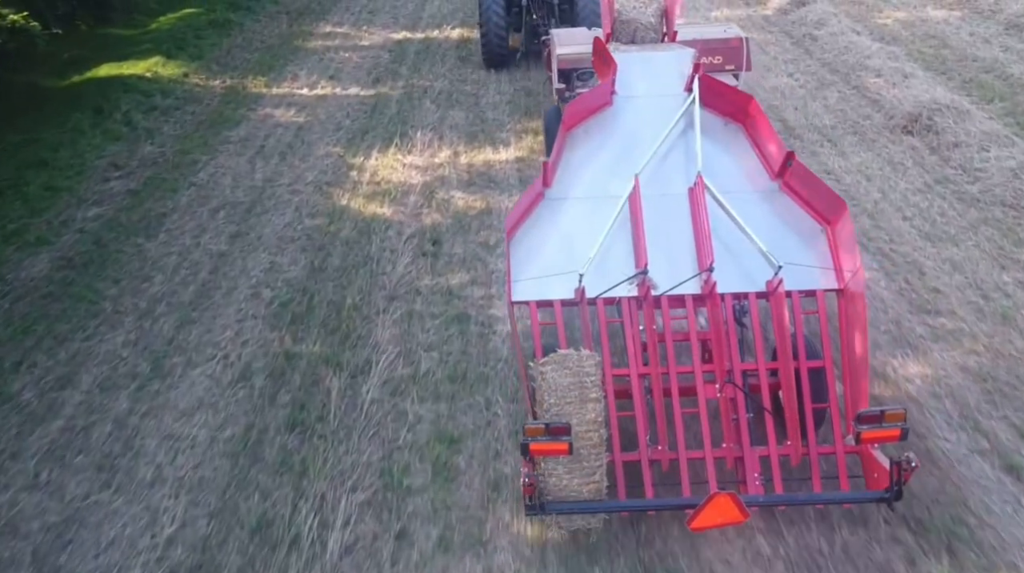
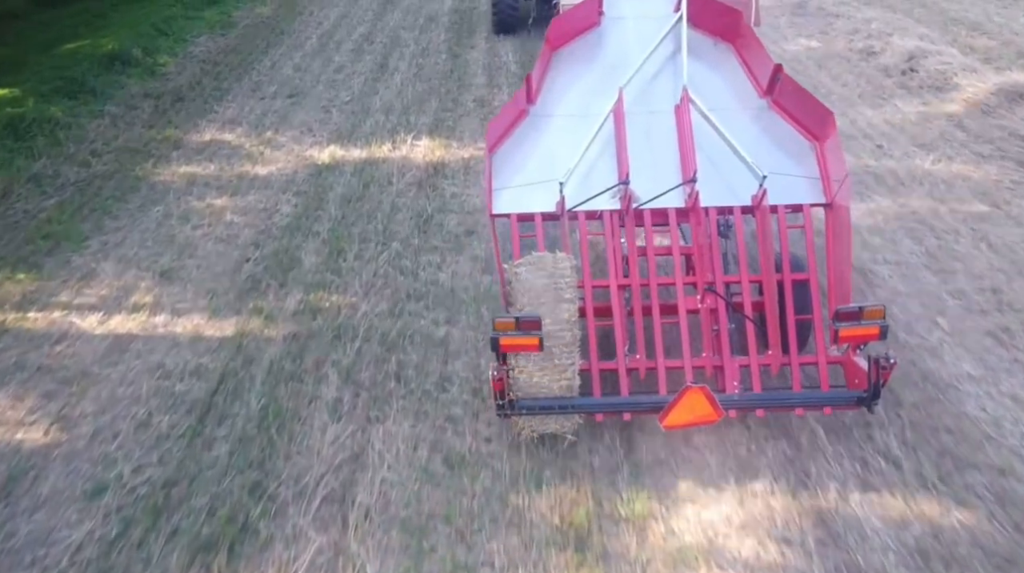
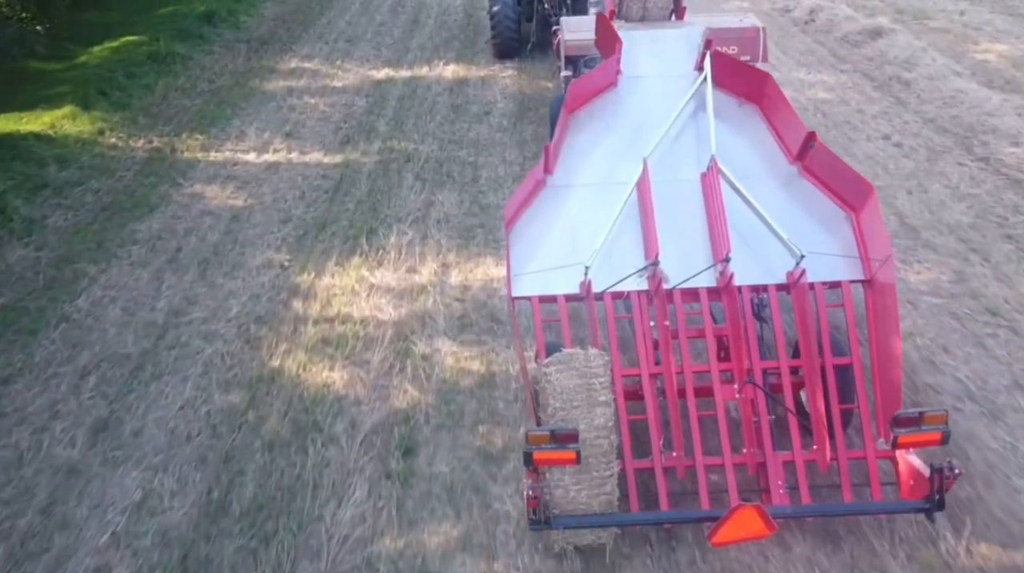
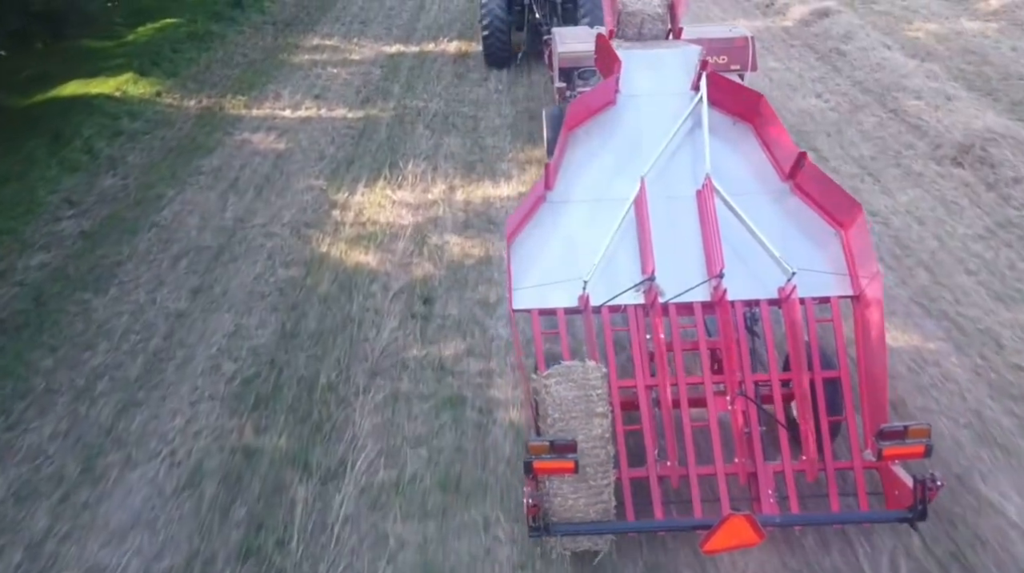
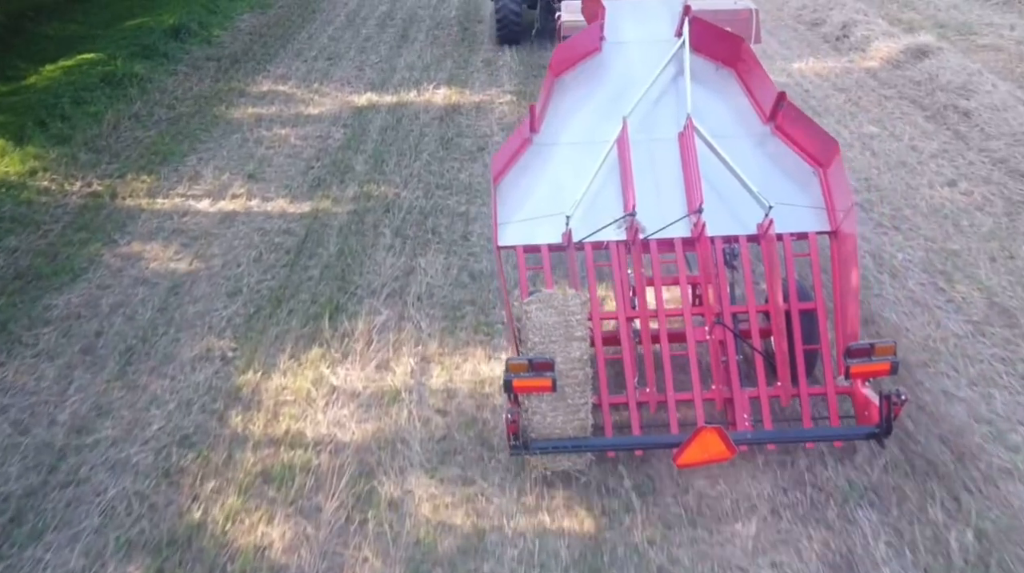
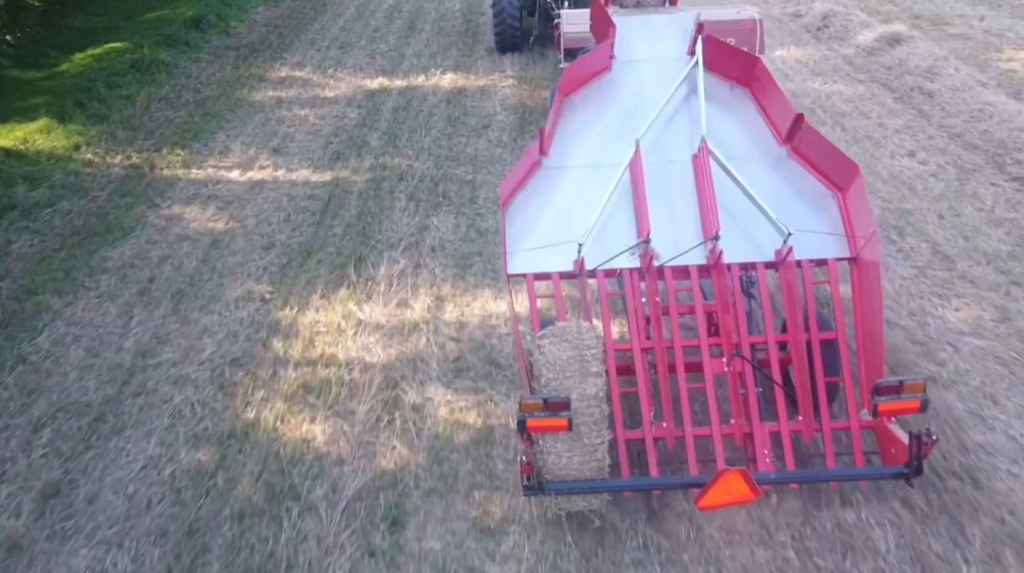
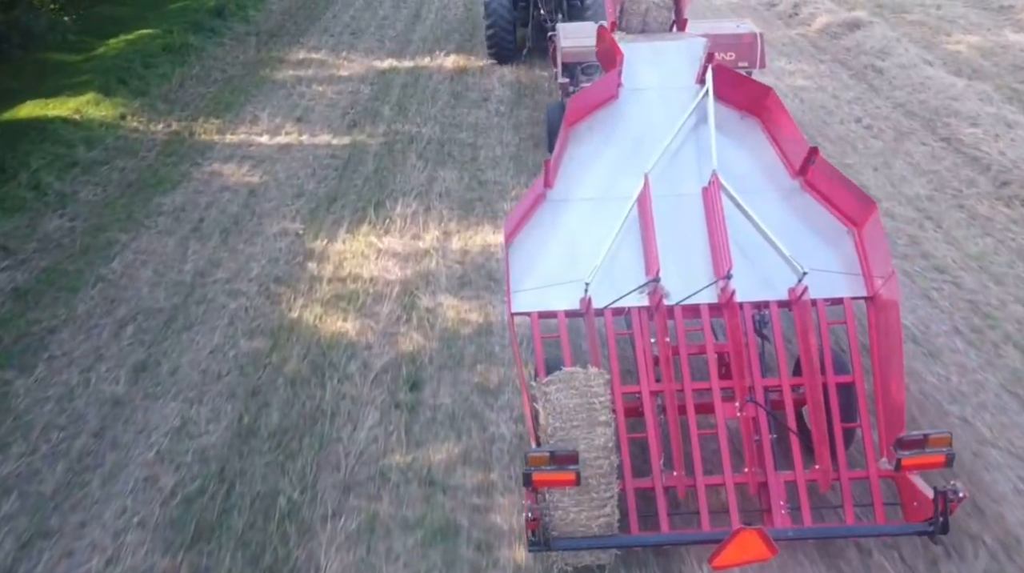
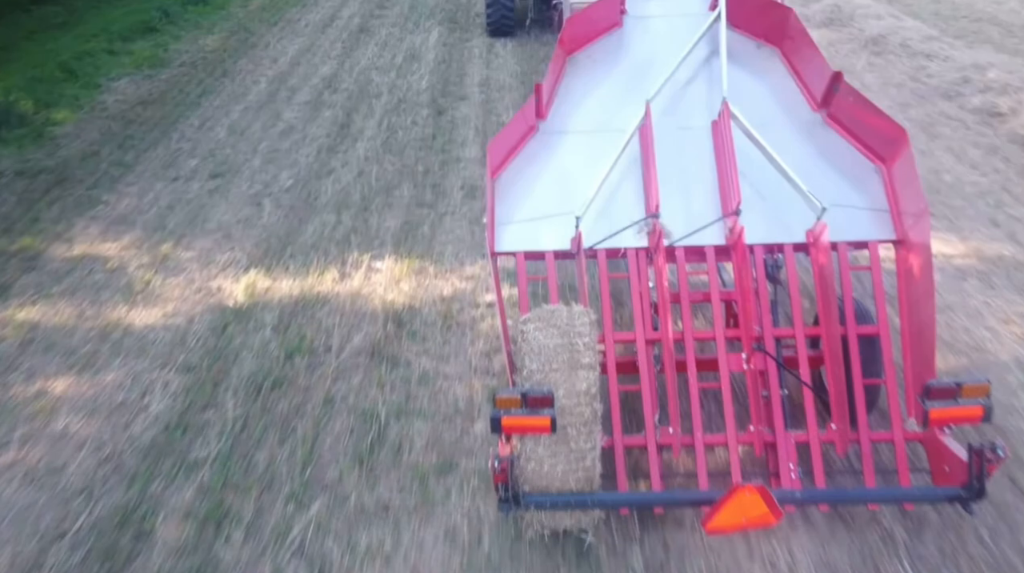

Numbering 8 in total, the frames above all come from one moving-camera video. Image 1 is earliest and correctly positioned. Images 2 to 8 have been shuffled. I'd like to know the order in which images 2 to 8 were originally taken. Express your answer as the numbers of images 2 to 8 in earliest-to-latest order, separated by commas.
4, 7, 3, 6, 5, 2, 8
